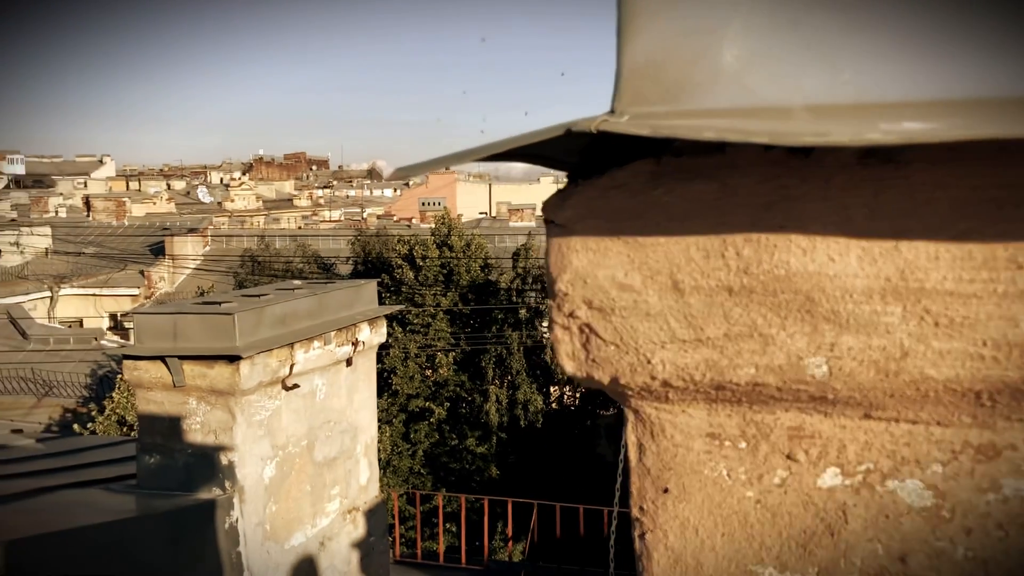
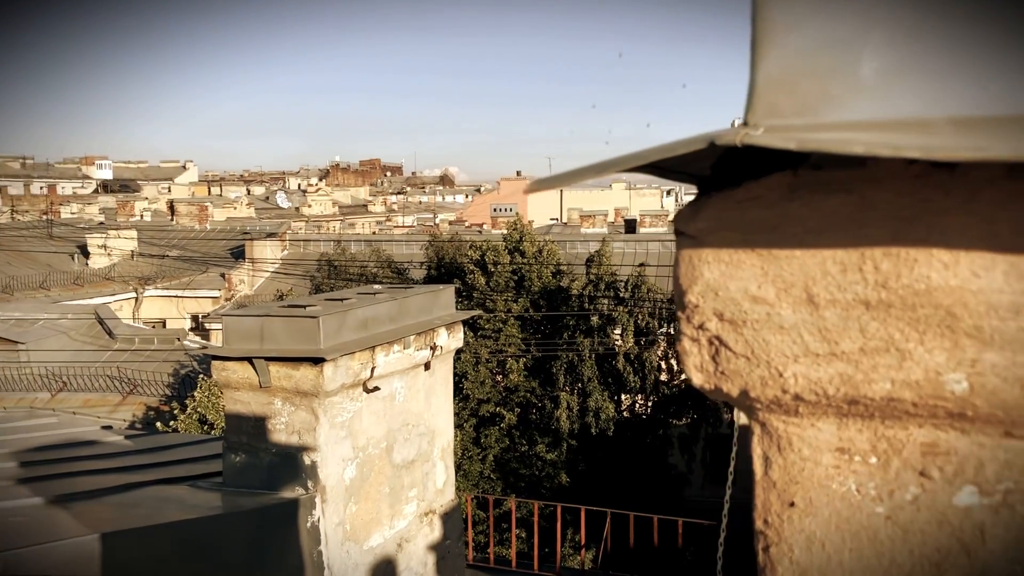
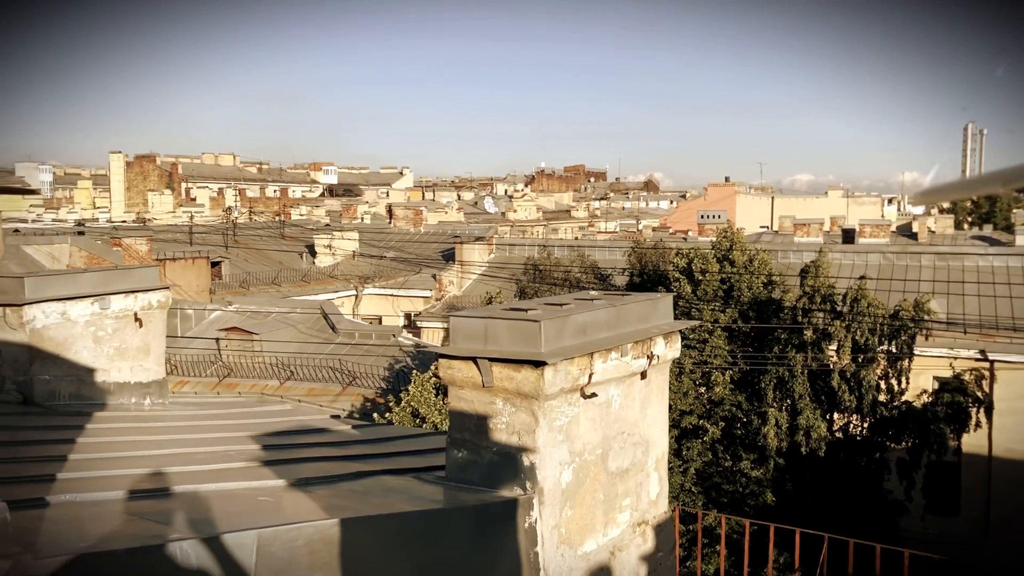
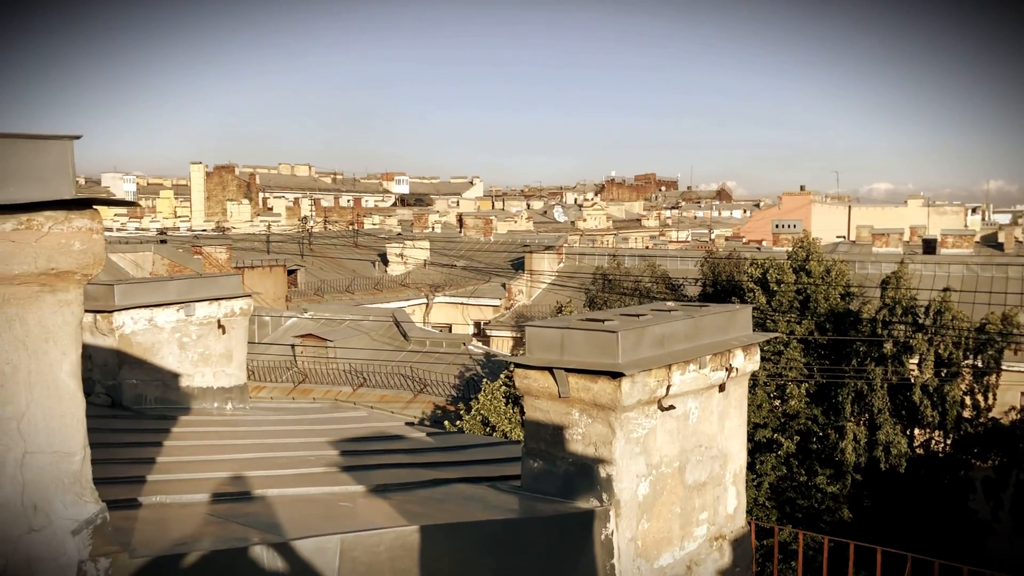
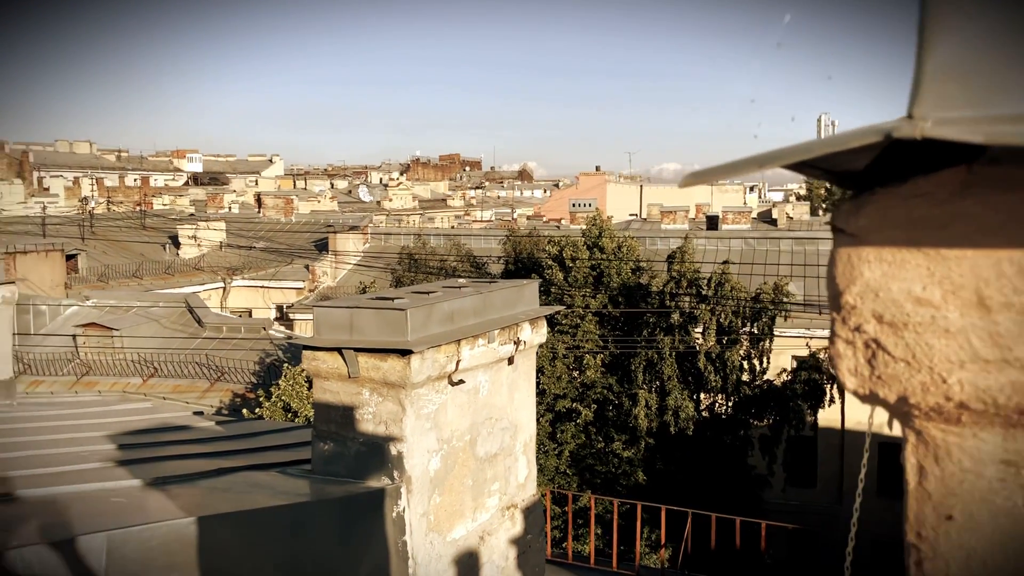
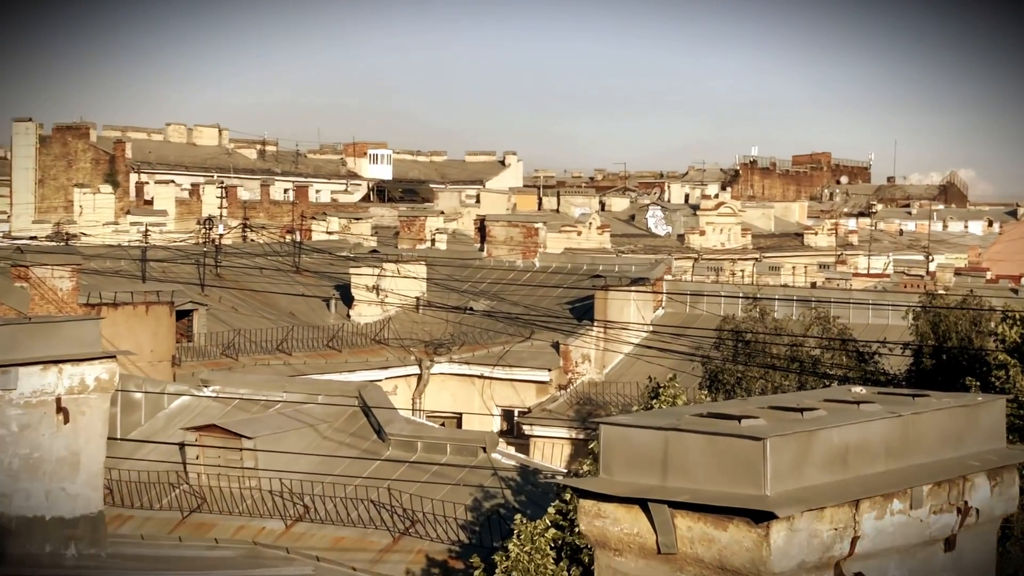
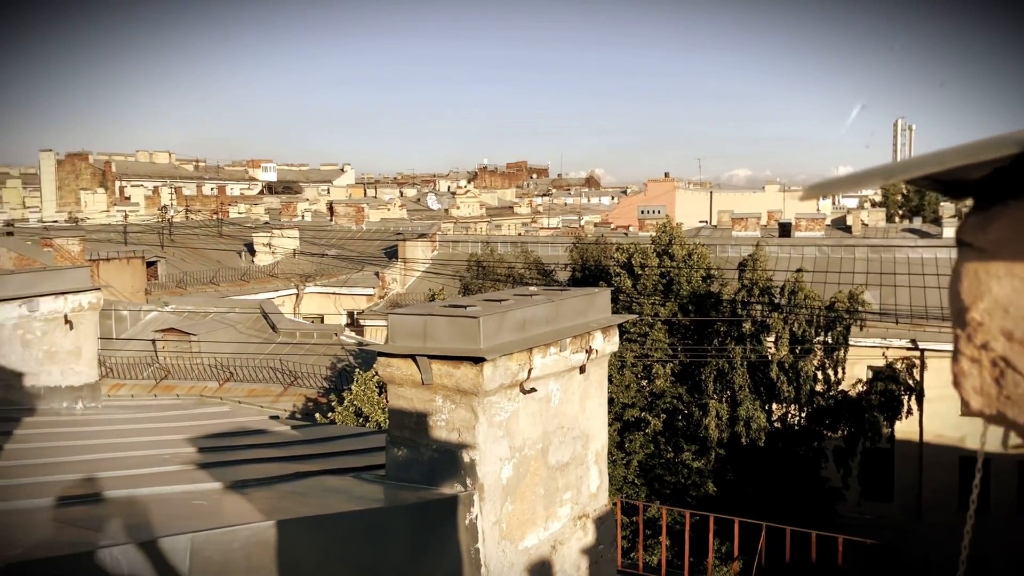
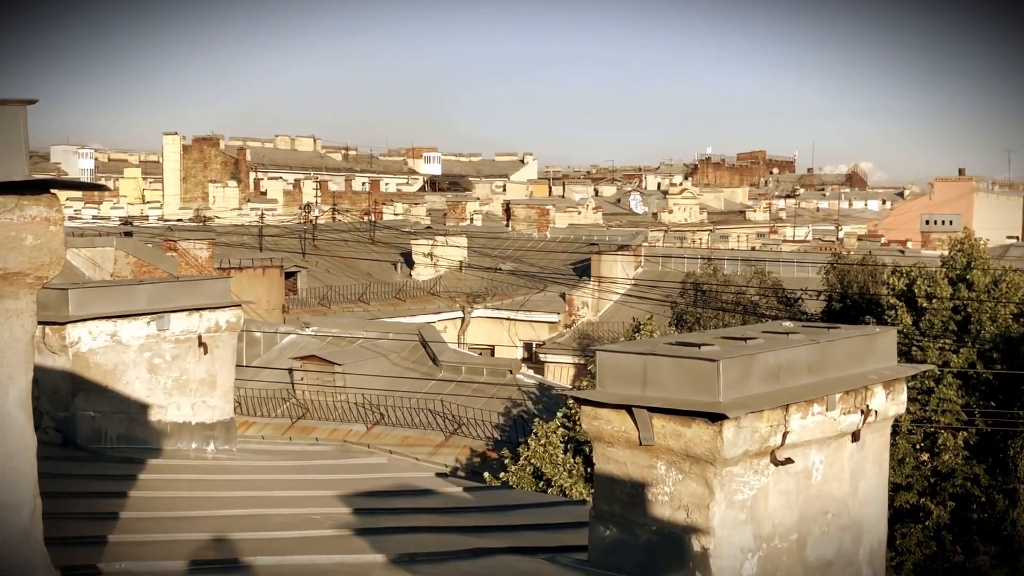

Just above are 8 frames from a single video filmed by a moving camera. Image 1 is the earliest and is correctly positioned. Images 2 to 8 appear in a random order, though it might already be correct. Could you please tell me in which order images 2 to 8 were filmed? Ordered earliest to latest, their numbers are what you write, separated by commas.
2, 5, 7, 3, 4, 8, 6
